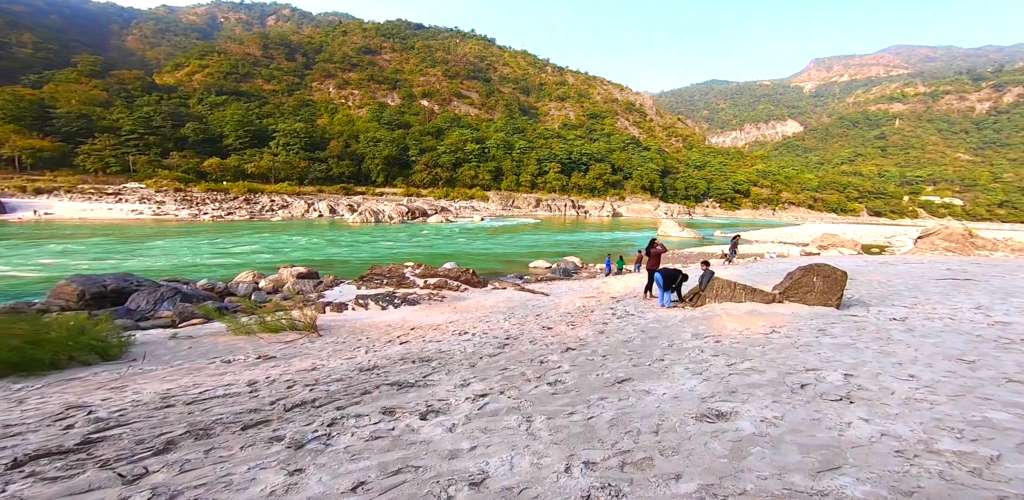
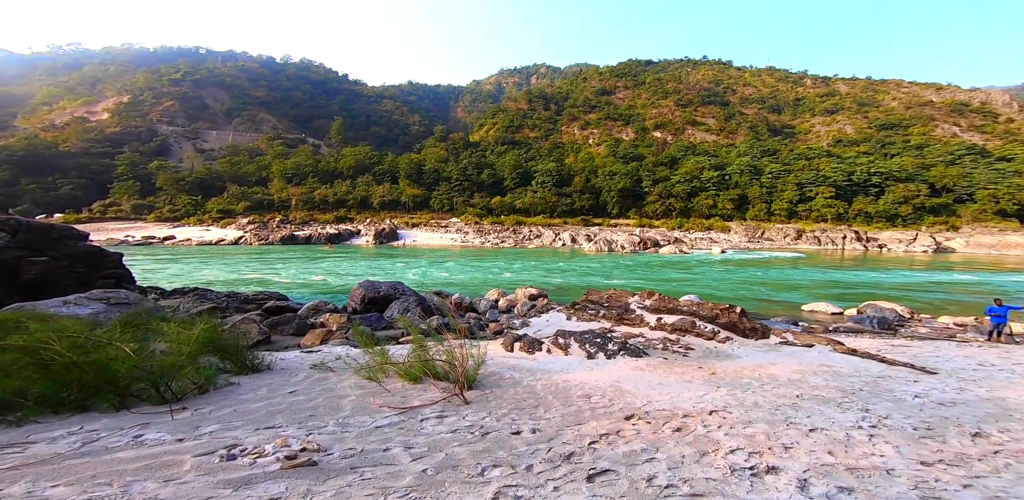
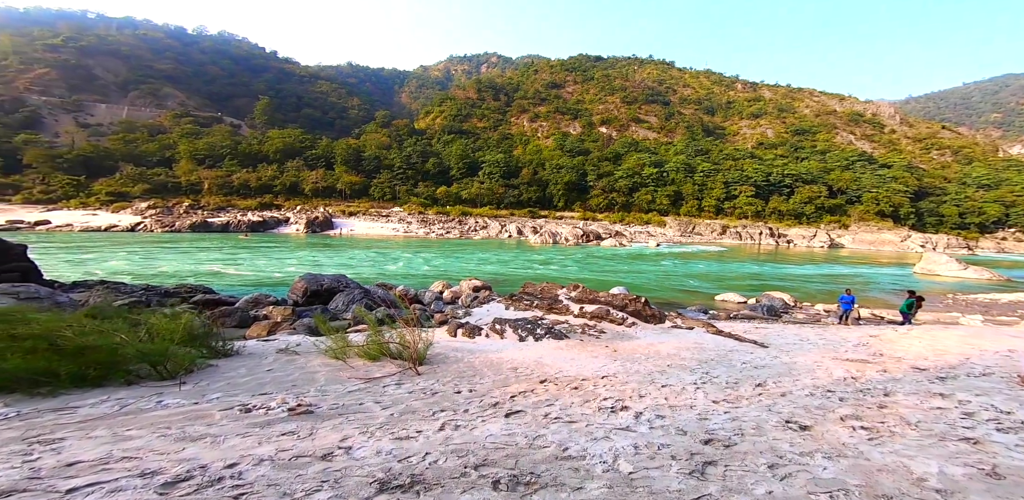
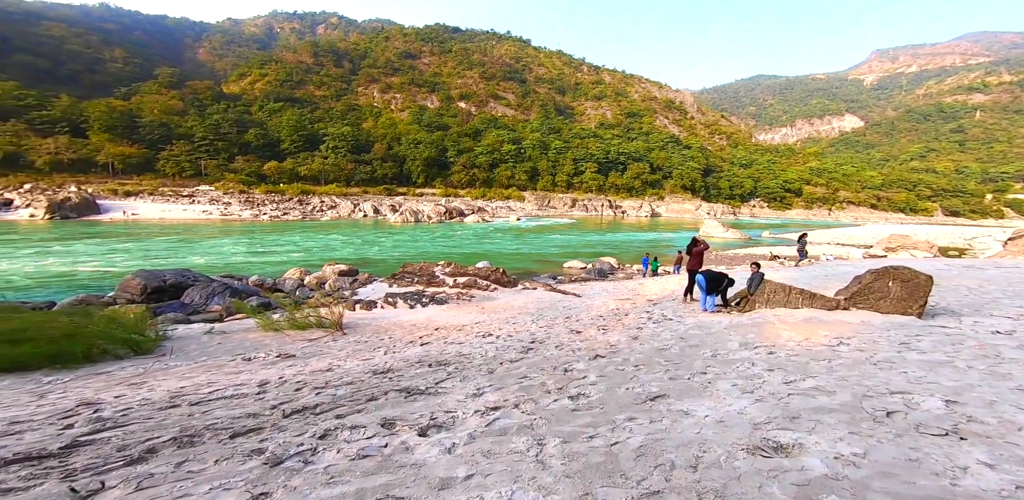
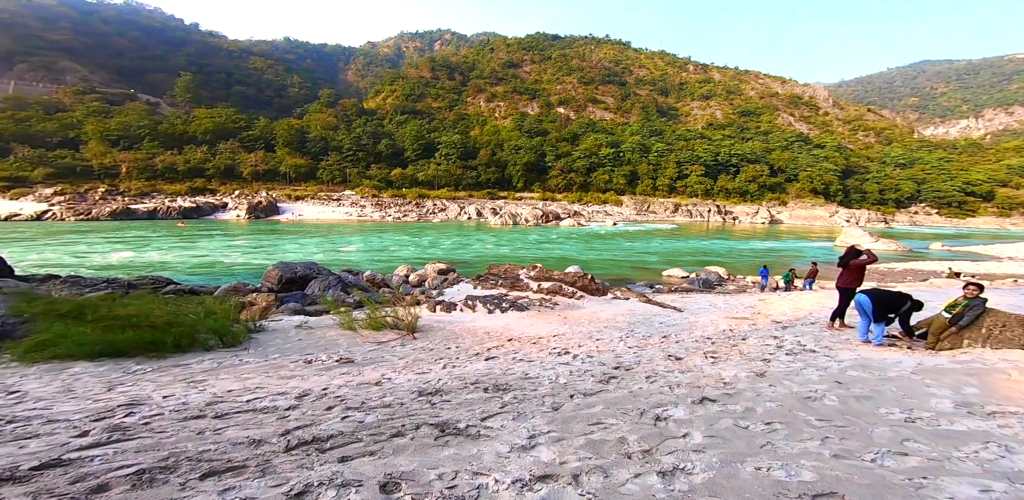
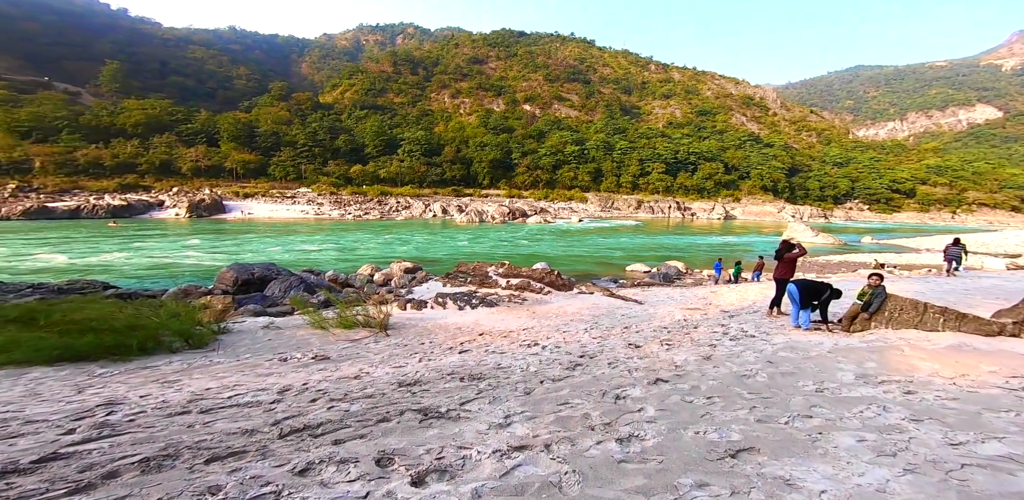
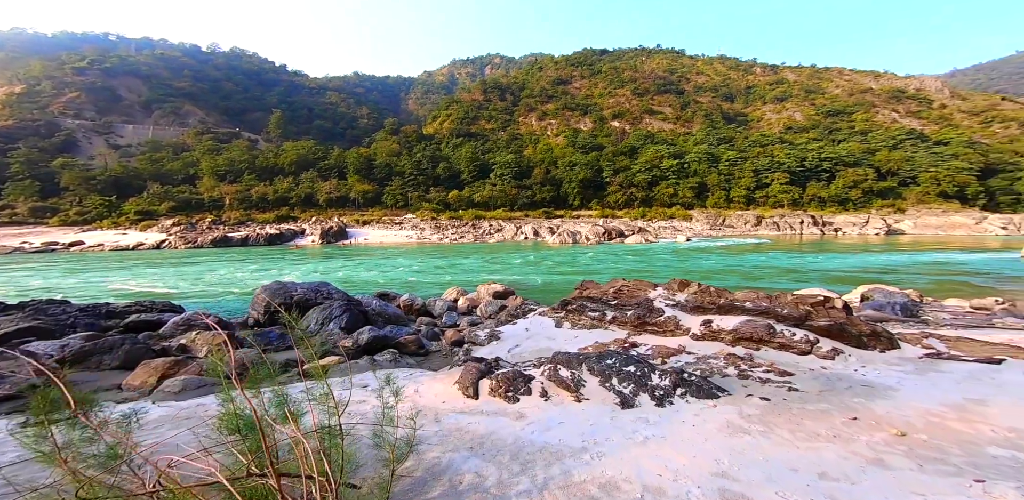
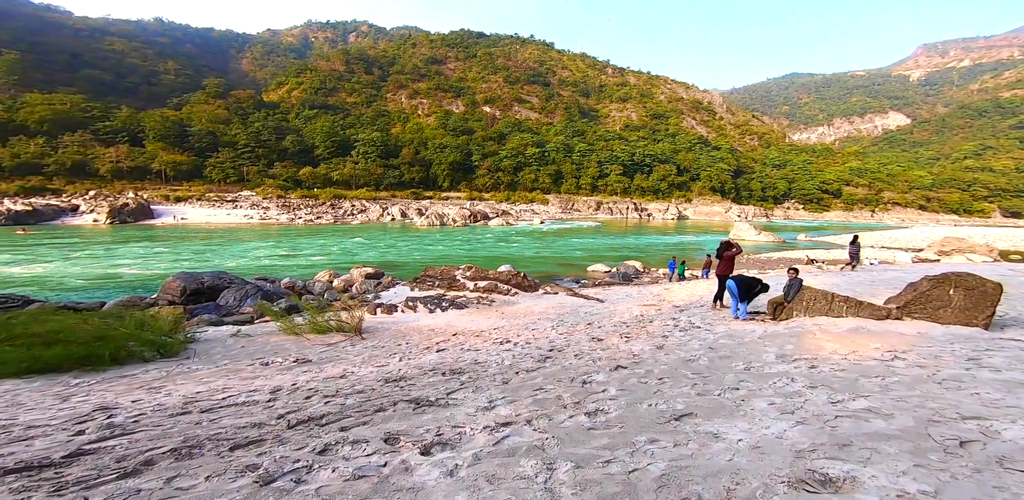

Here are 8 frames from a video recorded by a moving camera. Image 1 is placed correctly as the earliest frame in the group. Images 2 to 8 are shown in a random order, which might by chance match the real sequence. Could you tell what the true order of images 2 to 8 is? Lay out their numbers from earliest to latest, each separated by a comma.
4, 8, 6, 5, 3, 2, 7
